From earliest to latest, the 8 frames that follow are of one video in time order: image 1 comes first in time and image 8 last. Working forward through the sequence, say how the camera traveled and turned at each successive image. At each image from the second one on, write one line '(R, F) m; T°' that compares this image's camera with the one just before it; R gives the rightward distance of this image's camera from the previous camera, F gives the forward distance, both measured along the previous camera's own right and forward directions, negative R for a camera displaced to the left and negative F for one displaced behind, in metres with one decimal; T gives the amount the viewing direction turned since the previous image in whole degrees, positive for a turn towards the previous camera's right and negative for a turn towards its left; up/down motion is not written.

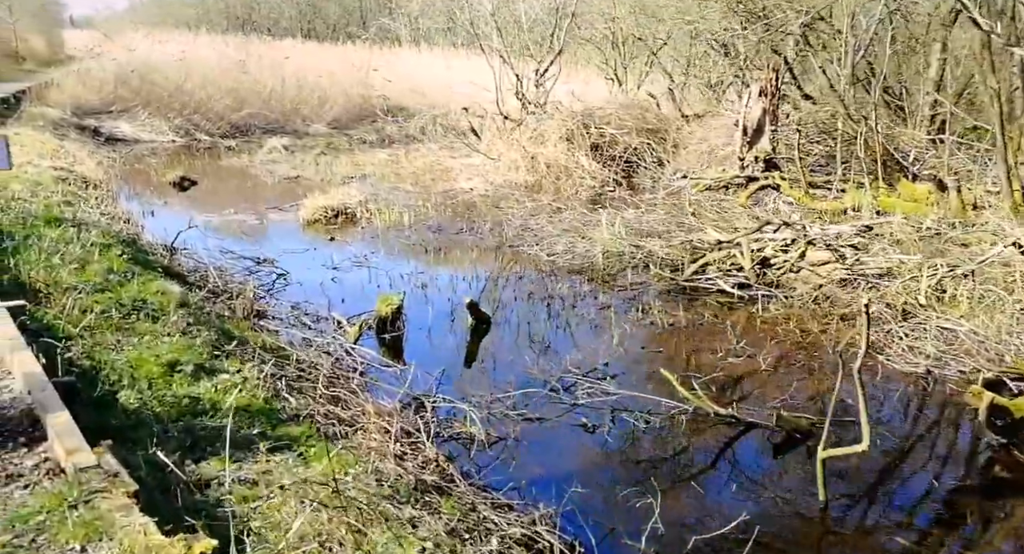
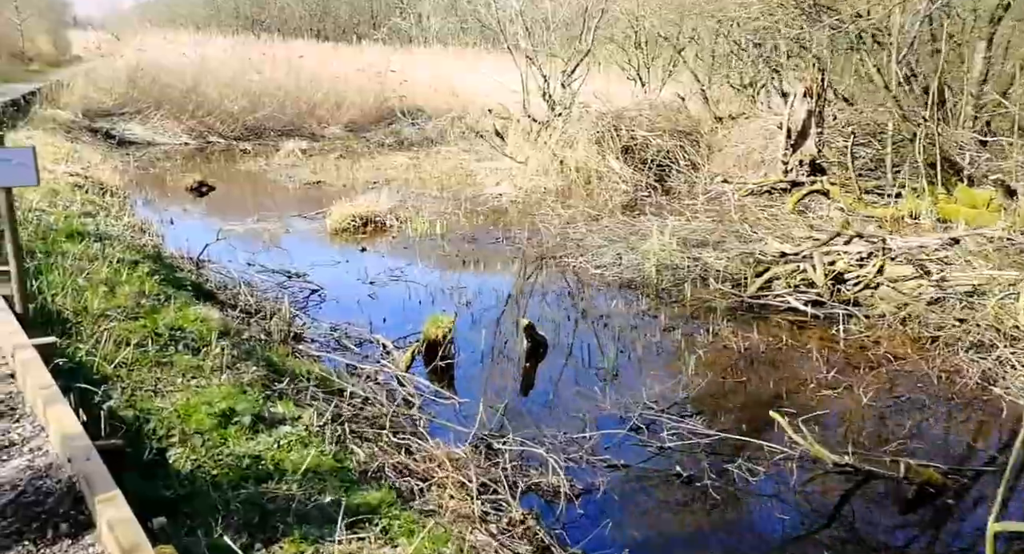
(-0.3, +0.5) m; 0°
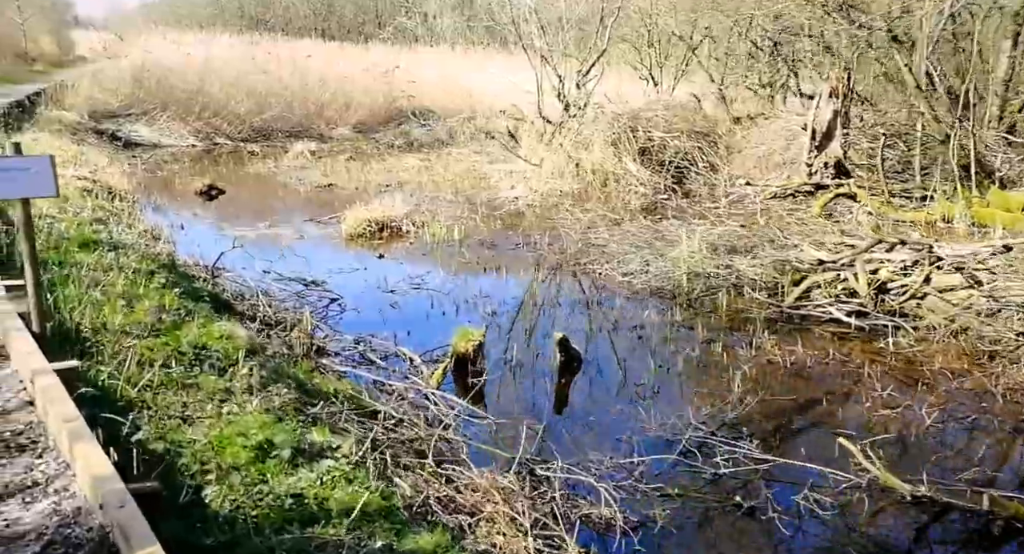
(-0.2, +0.3) m; 0°
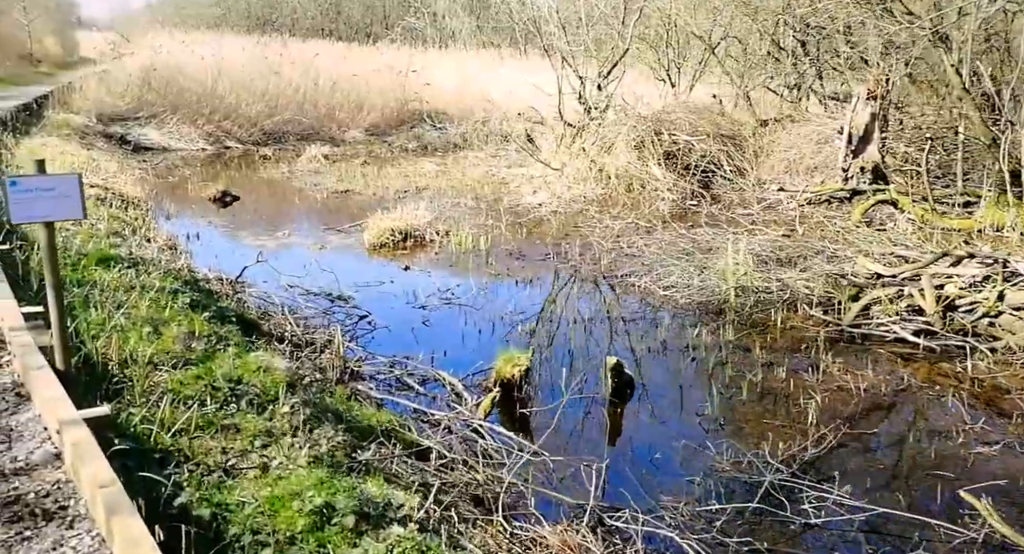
(-0.2, +0.4) m; 0°
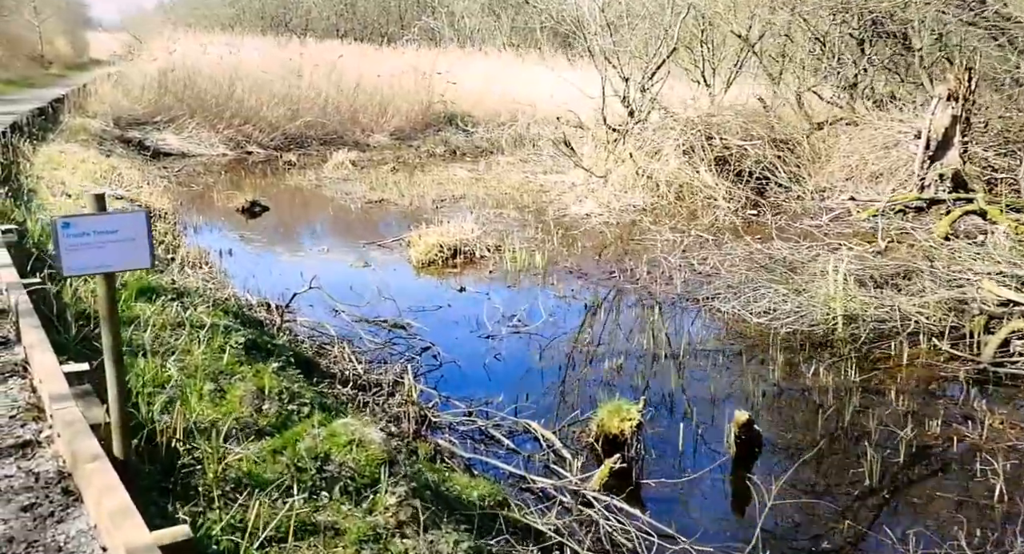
(-0.5, +0.8) m; -1°
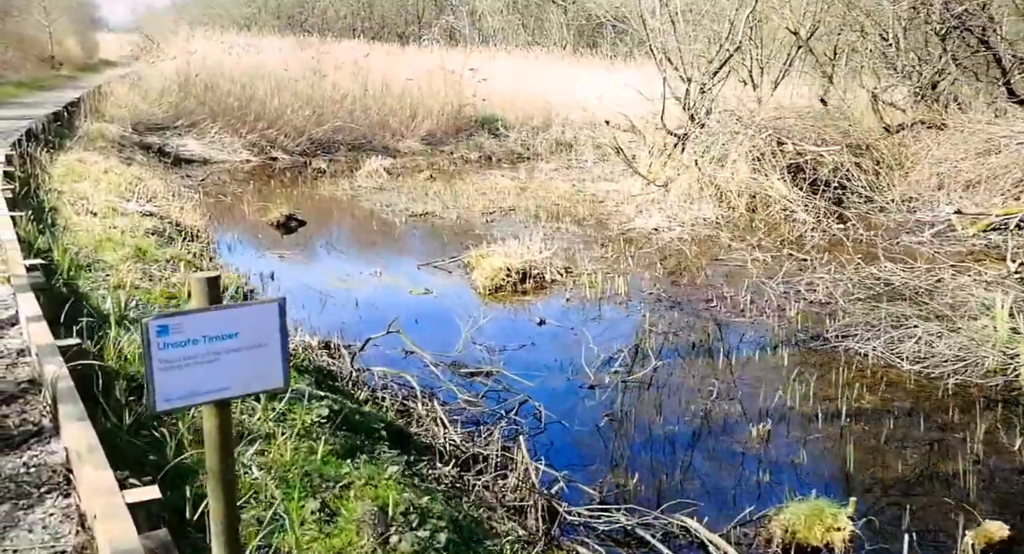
(-0.6, +1.1) m; -1°
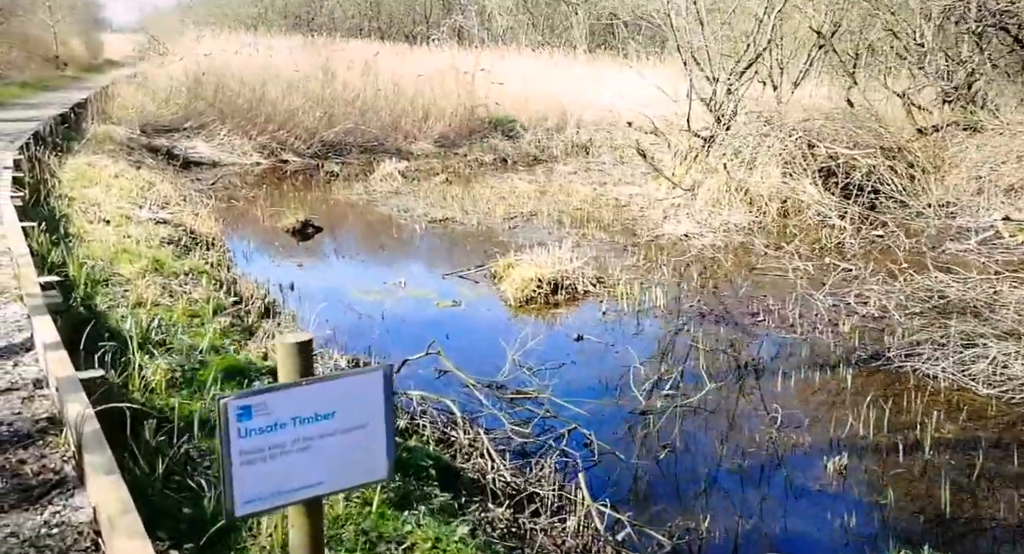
(-0.2, +0.4) m; 0°
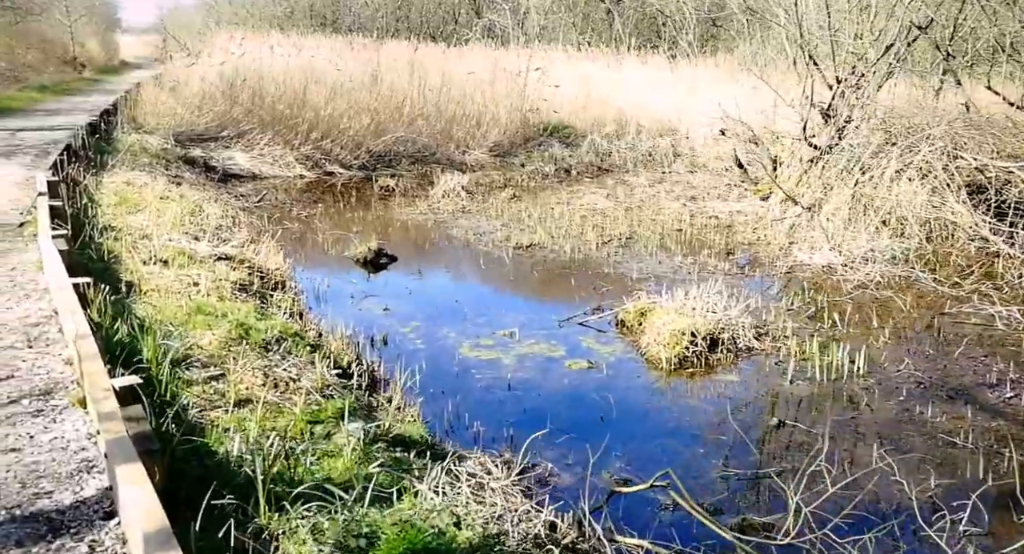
(-1.0, +1.7) m; -1°
